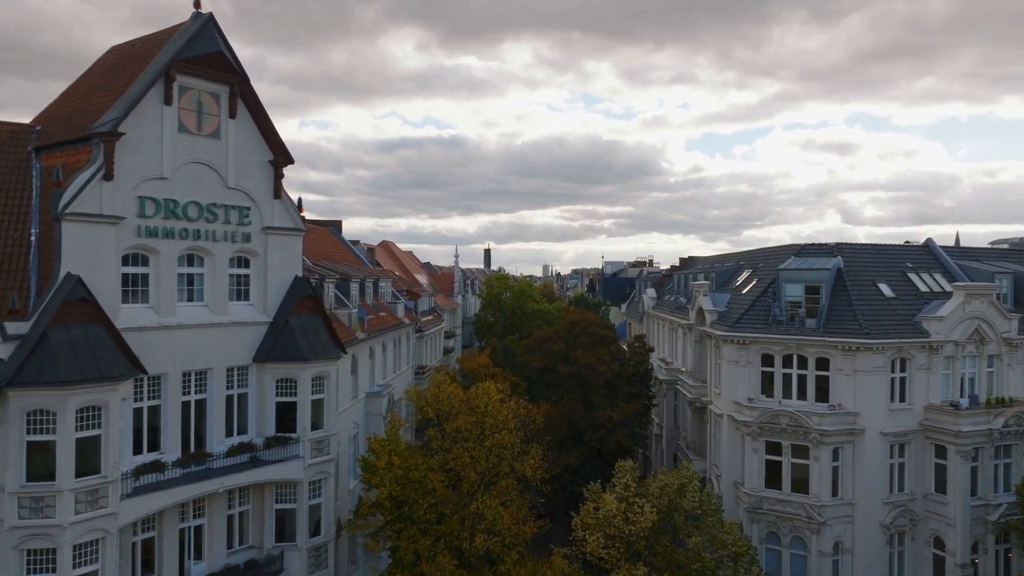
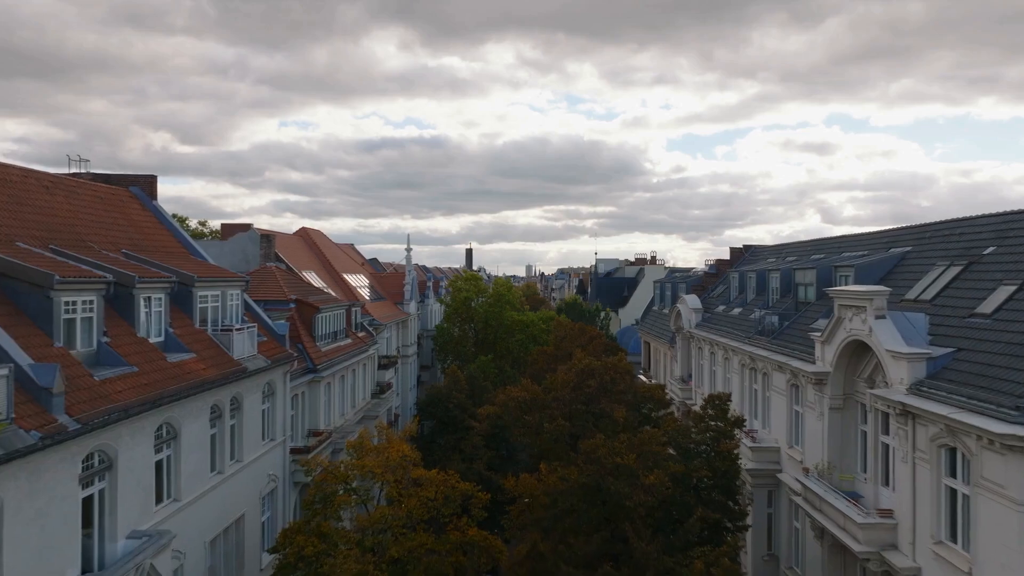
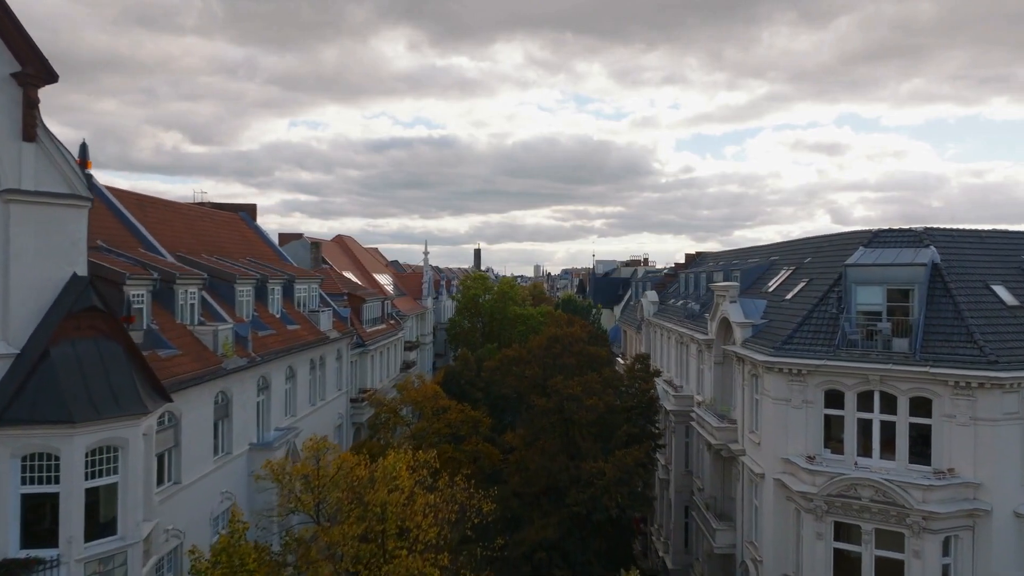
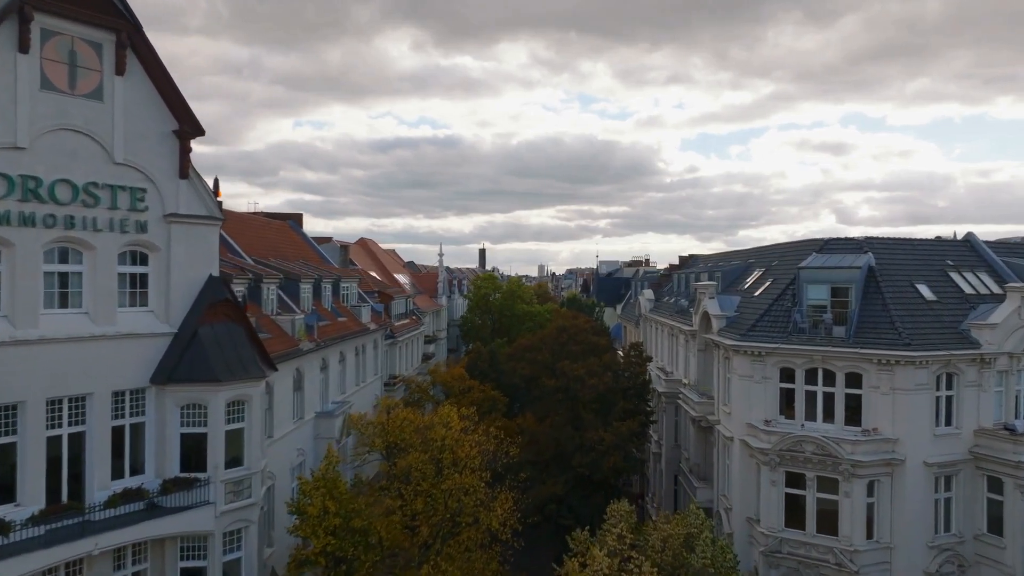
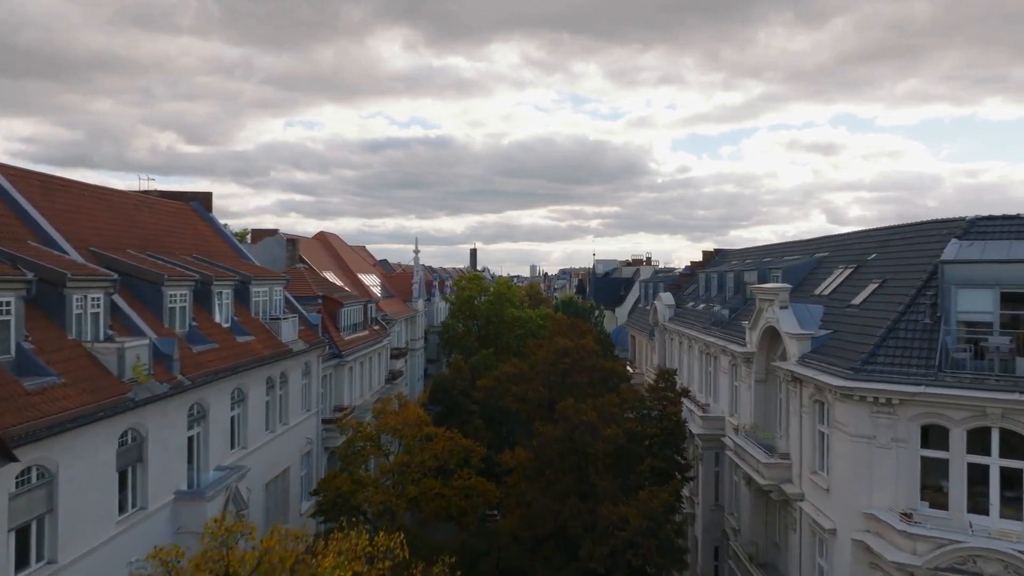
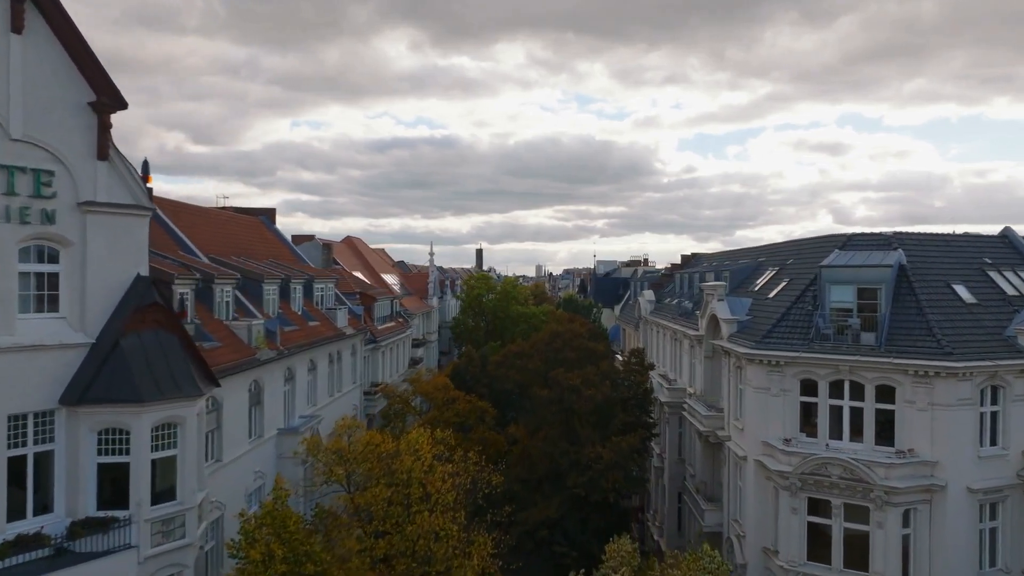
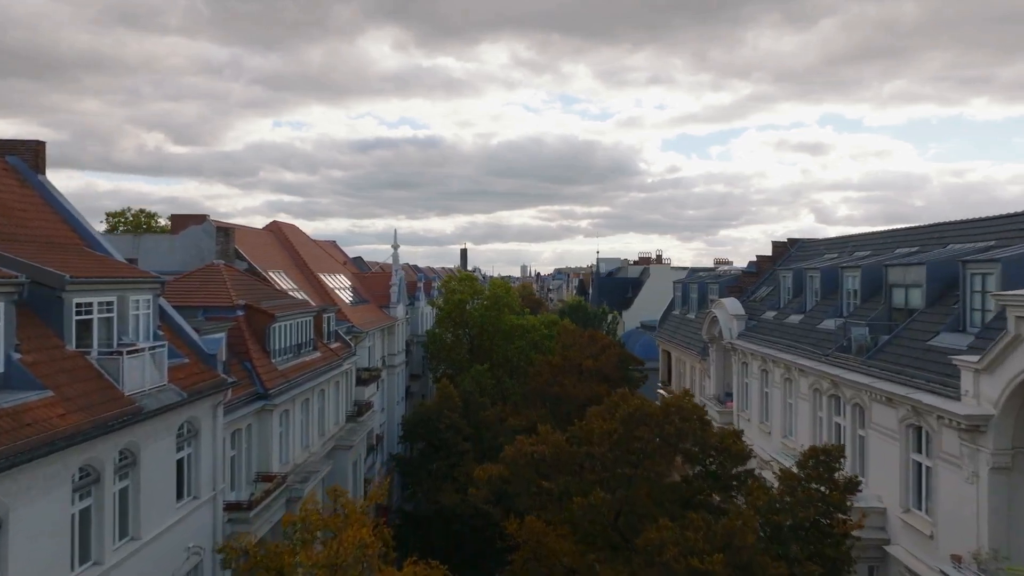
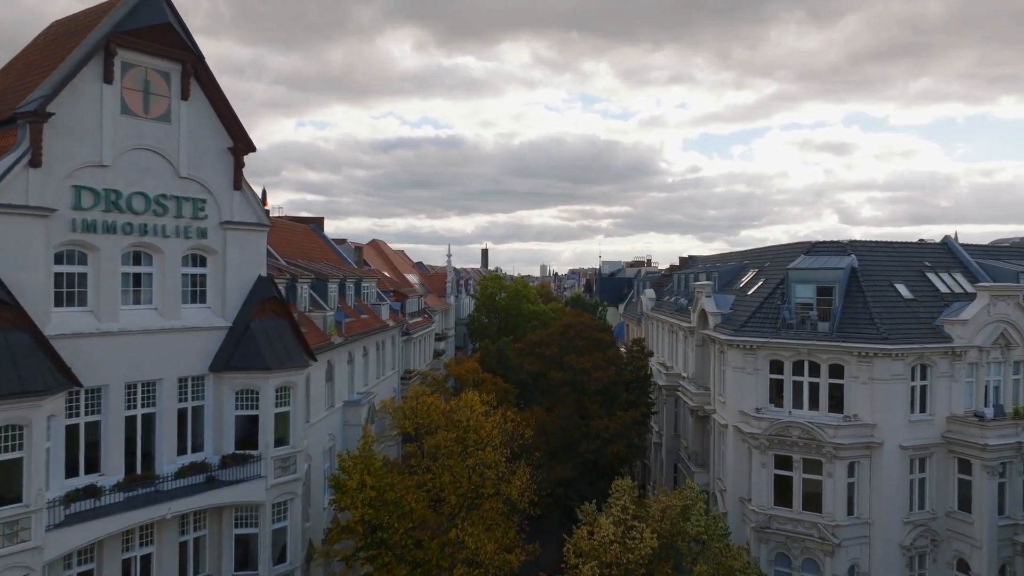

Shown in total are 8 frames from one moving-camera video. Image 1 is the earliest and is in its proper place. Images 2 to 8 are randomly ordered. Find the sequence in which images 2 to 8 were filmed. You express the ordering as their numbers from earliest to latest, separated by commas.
8, 4, 6, 3, 5, 2, 7
